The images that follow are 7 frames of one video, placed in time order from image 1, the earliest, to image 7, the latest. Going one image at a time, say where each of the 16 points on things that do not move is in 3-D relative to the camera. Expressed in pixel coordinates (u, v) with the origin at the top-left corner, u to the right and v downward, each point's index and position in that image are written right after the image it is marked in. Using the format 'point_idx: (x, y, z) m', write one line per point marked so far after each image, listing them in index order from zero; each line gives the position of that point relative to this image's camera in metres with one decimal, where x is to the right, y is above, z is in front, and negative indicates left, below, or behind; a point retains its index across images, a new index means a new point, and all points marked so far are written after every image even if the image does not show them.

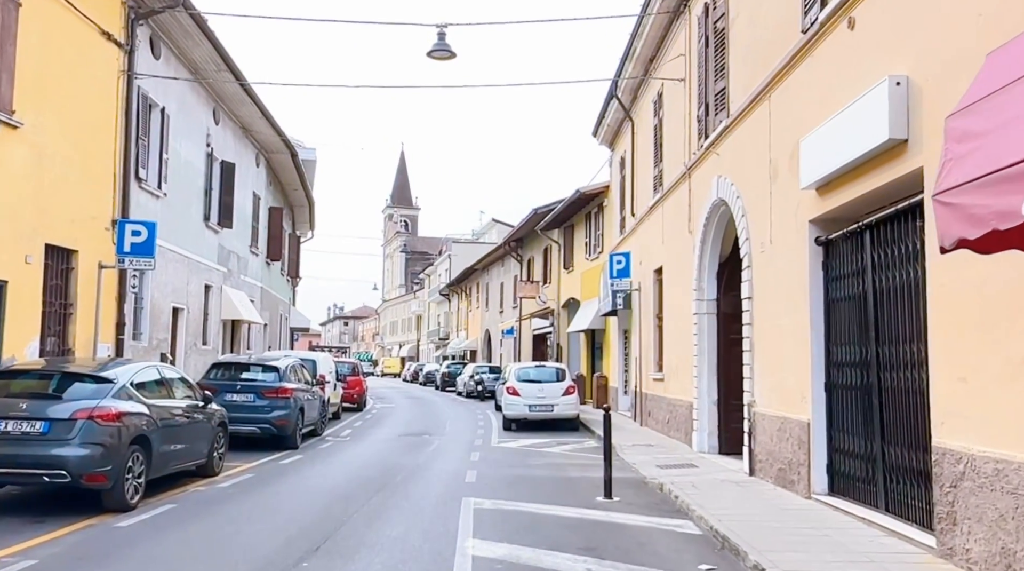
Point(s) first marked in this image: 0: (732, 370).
0: (+3.6, -1.4, +13.8) m
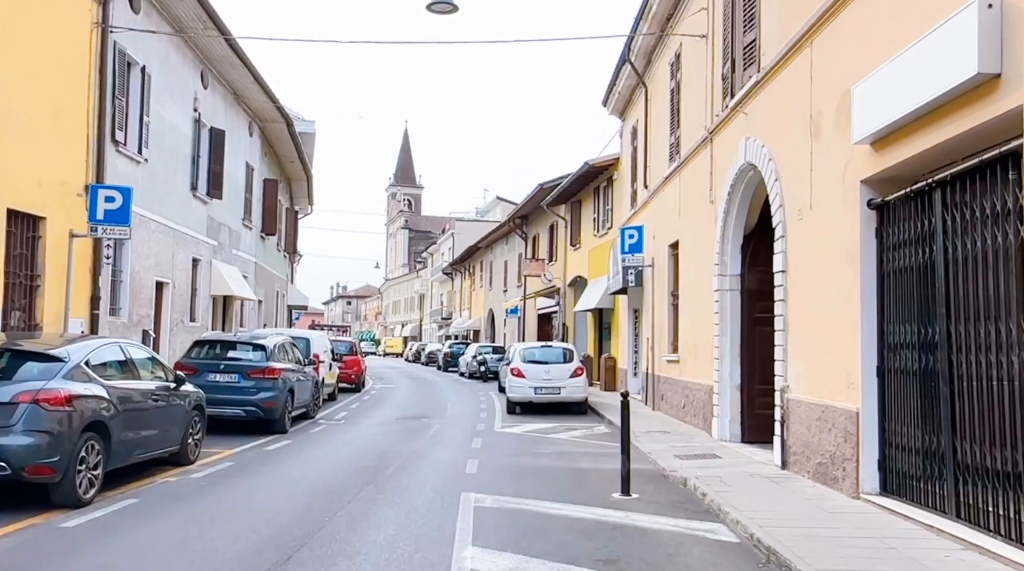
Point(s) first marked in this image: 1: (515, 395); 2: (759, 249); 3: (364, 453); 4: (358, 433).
0: (+3.7, -1.0, +12.7) m
1: (+0.1, -2.3, +18.0) m
2: (+3.7, +0.6, +12.7) m
3: (-2.2, -2.4, +12.4) m
4: (-2.7, -2.6, +15.0) m
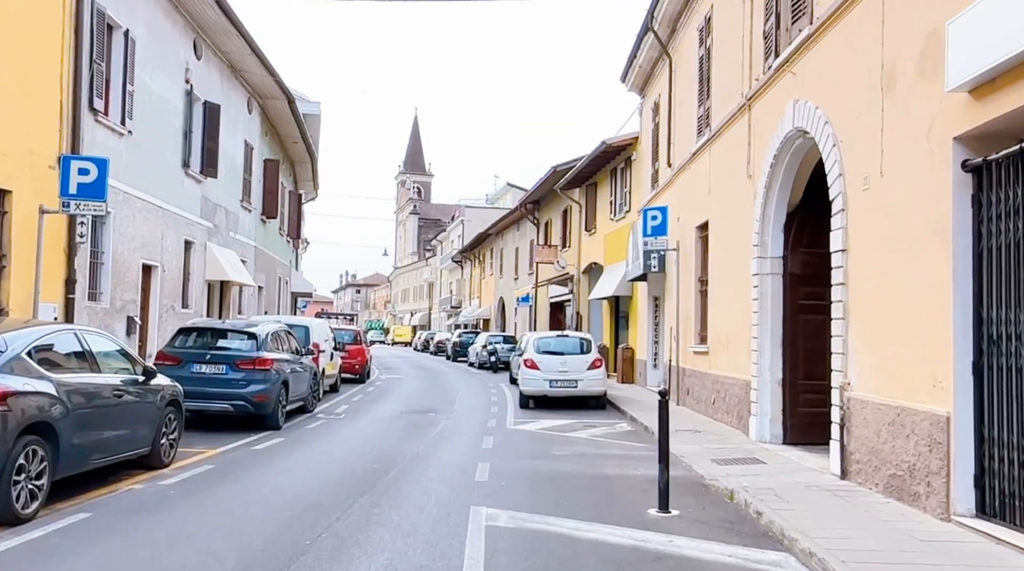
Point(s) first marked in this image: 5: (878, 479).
0: (+3.9, -0.8, +11.4) m
1: (+0.3, -2.0, +16.8) m
2: (+3.9, +0.8, +11.4) m
3: (-2.0, -2.2, +11.1) m
4: (-2.5, -2.3, +13.8) m
5: (+3.3, -1.7, +7.6) m
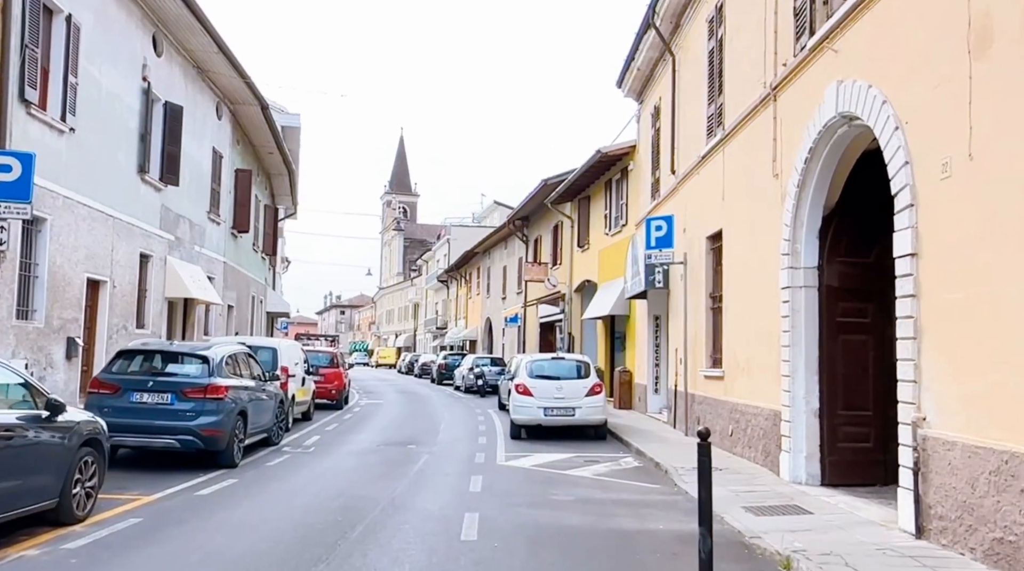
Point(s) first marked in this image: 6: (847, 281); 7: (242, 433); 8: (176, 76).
0: (+3.8, -1.0, +9.8) m
1: (+0.2, -2.4, +15.1) m
2: (+3.9, +0.6, +9.9) m
3: (-2.1, -2.4, +9.4) m
4: (-2.6, -2.6, +12.1) m
5: (+3.2, -1.8, +6.0) m
6: (+3.9, +0.1, +9.9) m
7: (-3.8, -2.1, +11.9) m
8: (-7.3, +4.5, +18.3) m
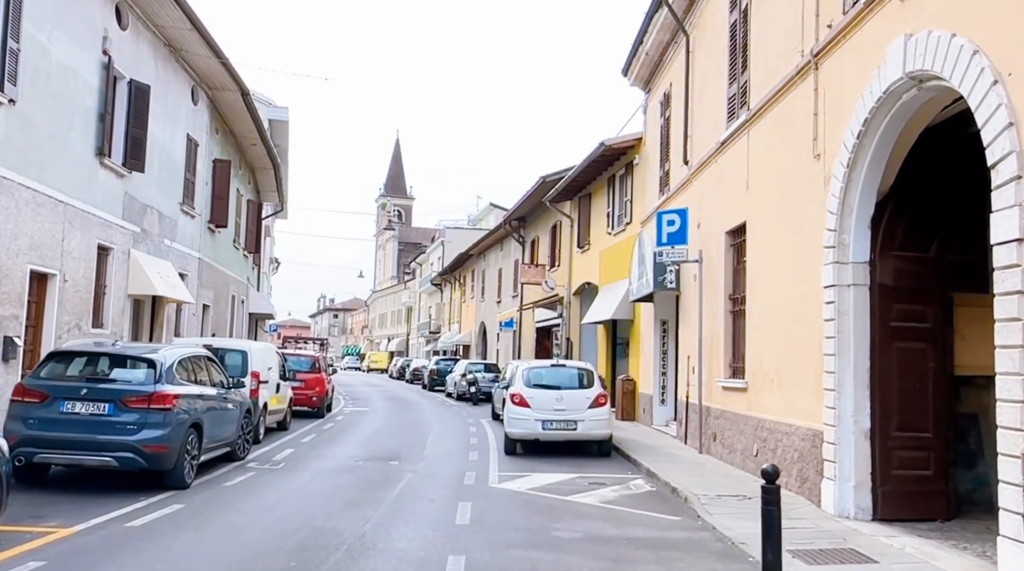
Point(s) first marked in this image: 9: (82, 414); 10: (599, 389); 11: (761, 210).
0: (+3.8, -0.9, +8.3) m
1: (+0.1, -2.3, +13.6) m
2: (+3.8, +0.6, +8.4) m
3: (-2.1, -2.3, +7.9) m
4: (-2.7, -2.5, +10.5) m
5: (+3.2, -1.8, +4.5) m
6: (+3.9, +0.1, +8.4) m
7: (-3.9, -2.0, +10.3) m
8: (-7.3, +4.6, +16.7) m
9: (-4.7, -1.4, +9.2) m
10: (+1.4, -1.7, +13.9) m
11: (+3.2, +1.0, +11.1) m
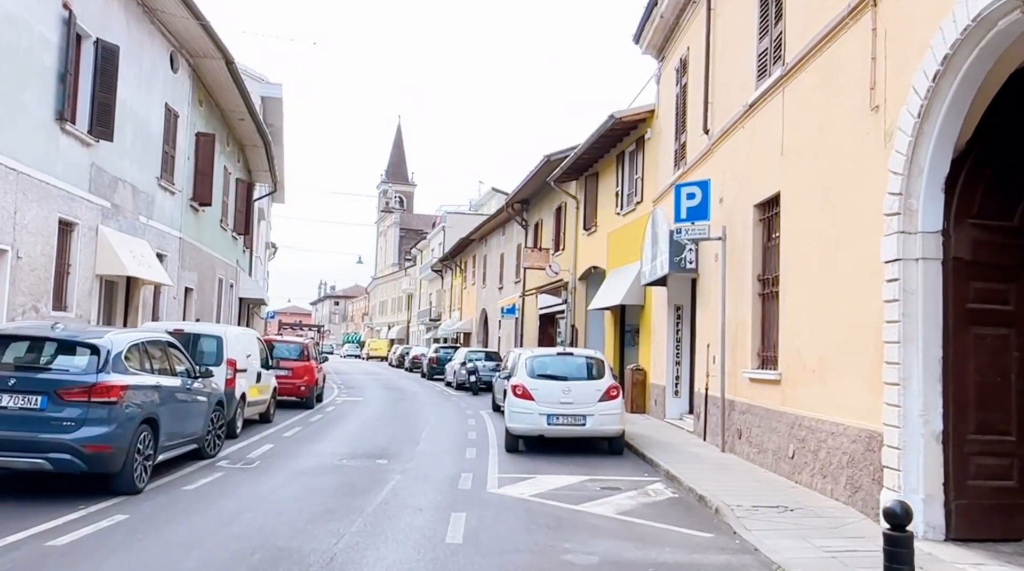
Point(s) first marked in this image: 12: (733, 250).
0: (+3.8, -0.7, +6.9) m
1: (+0.1, -2.0, +12.2) m
2: (+3.8, +0.8, +7.0) m
3: (-2.1, -2.1, +6.5) m
4: (-2.7, -2.2, +9.2) m
5: (+3.2, -1.6, +3.1) m
6: (+3.9, +0.3, +7.0) m
7: (-3.8, -1.7, +9.0) m
8: (-7.2, +5.0, +15.3) m
9: (-4.7, -1.1, +7.9) m
10: (+1.5, -1.4, +12.5) m
11: (+3.3, +1.3, +9.7) m
12: (+3.2, +0.5, +12.3) m
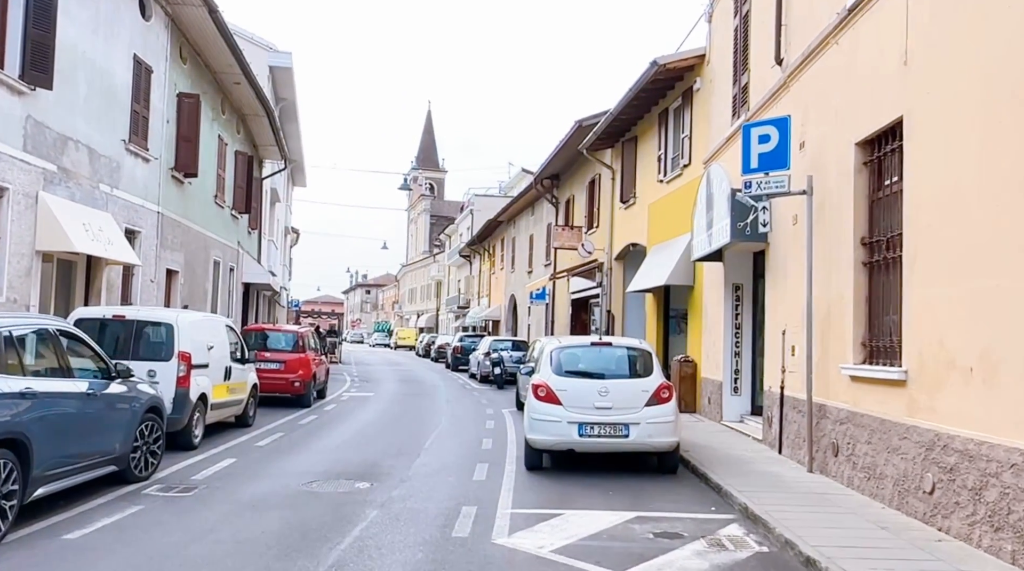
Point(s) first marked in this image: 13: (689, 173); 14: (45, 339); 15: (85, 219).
0: (+3.8, -0.5, +4.0) m
1: (+0.3, -1.7, +9.4) m
2: (+3.9, +1.1, +4.0) m
3: (-2.1, -1.8, +3.8) m
4: (-2.6, -2.0, +6.5) m
5: (+3.1, -1.4, +0.2) m
6: (+3.9, +0.6, +4.0) m
7: (-3.7, -1.5, +6.4) m
8: (-6.9, +5.3, +12.8) m
9: (-4.6, -0.9, +5.3) m
10: (+1.7, -1.0, +9.7) m
11: (+3.4, +1.6, +6.7) m
12: (+3.4, +0.9, +9.4) m
13: (+3.5, +2.2, +16.8) m
14: (-4.0, -0.5, +7.2) m
15: (-6.9, +1.0, +13.7) m
